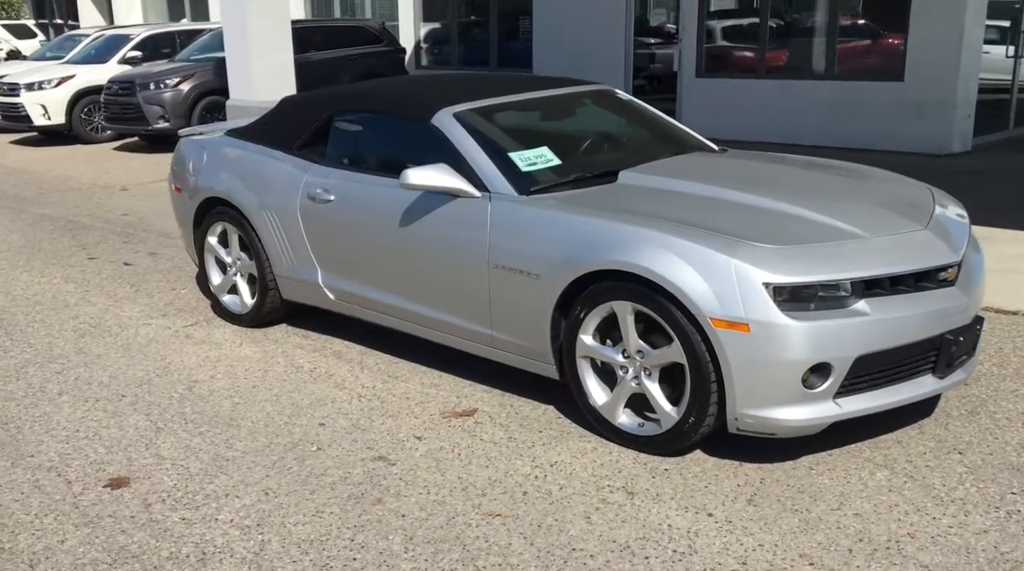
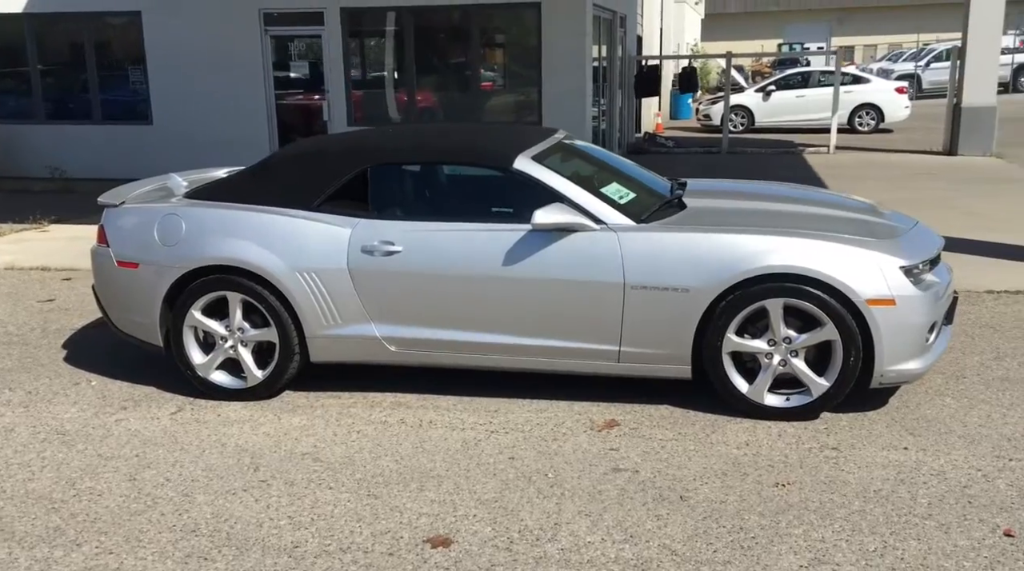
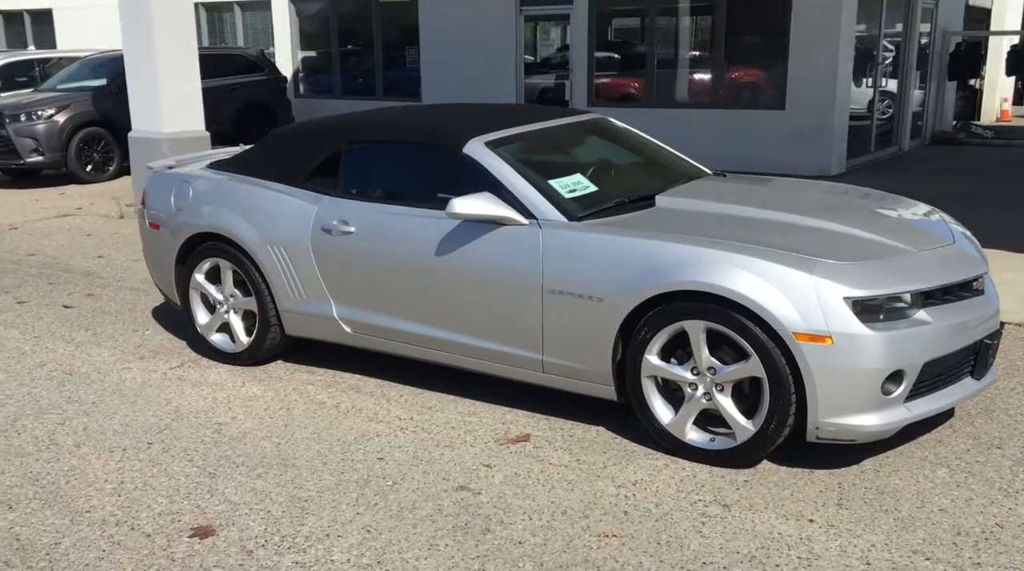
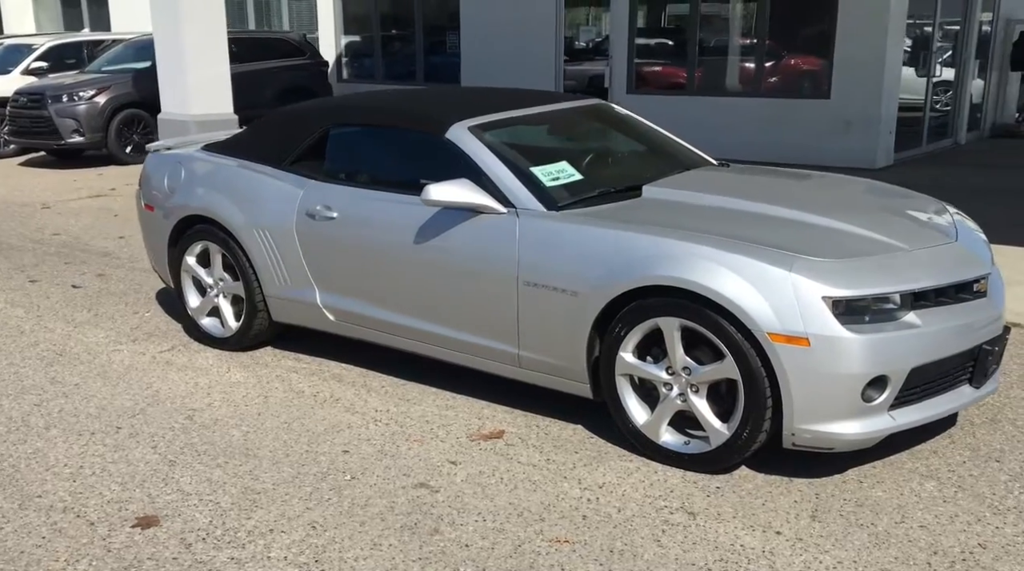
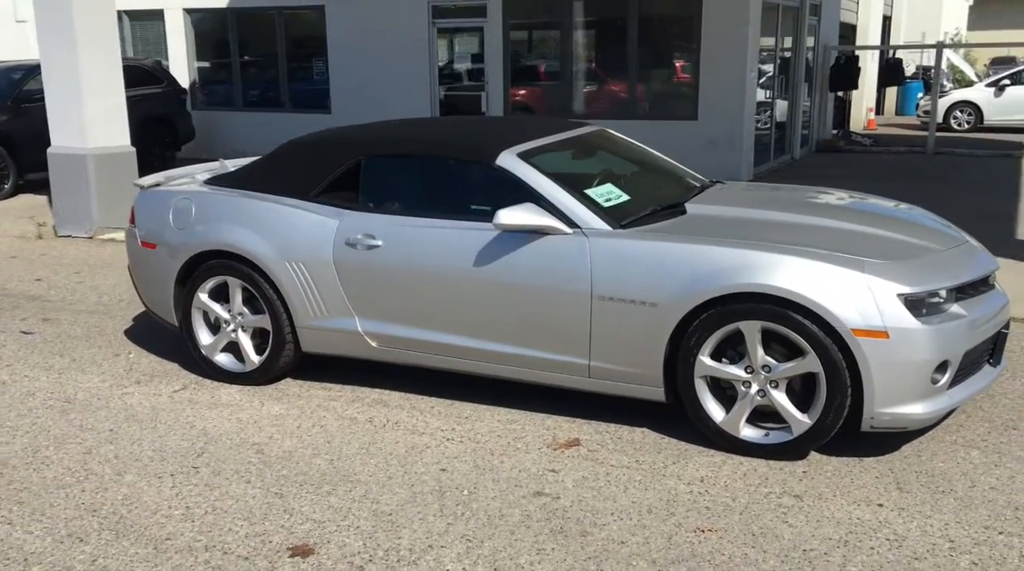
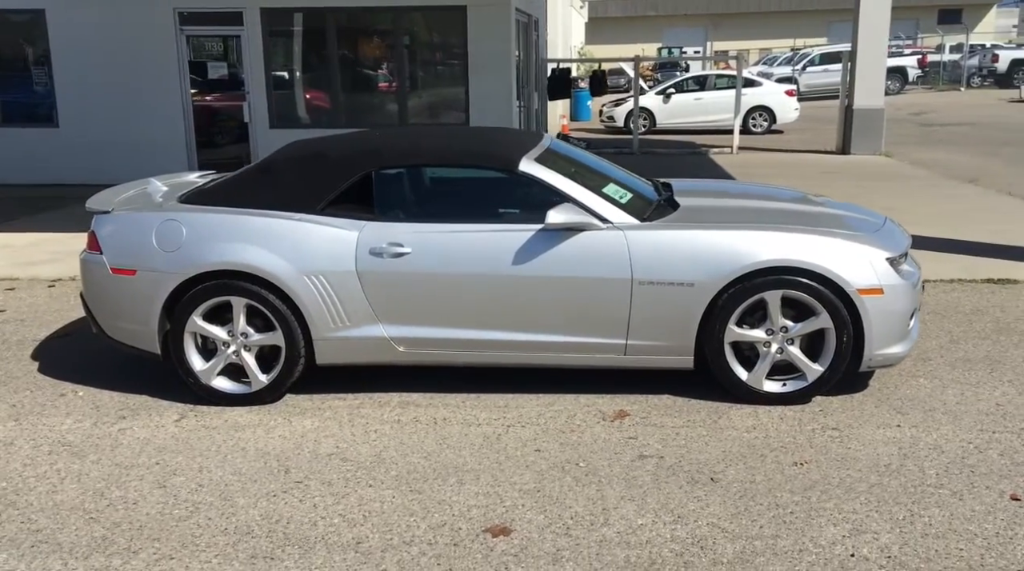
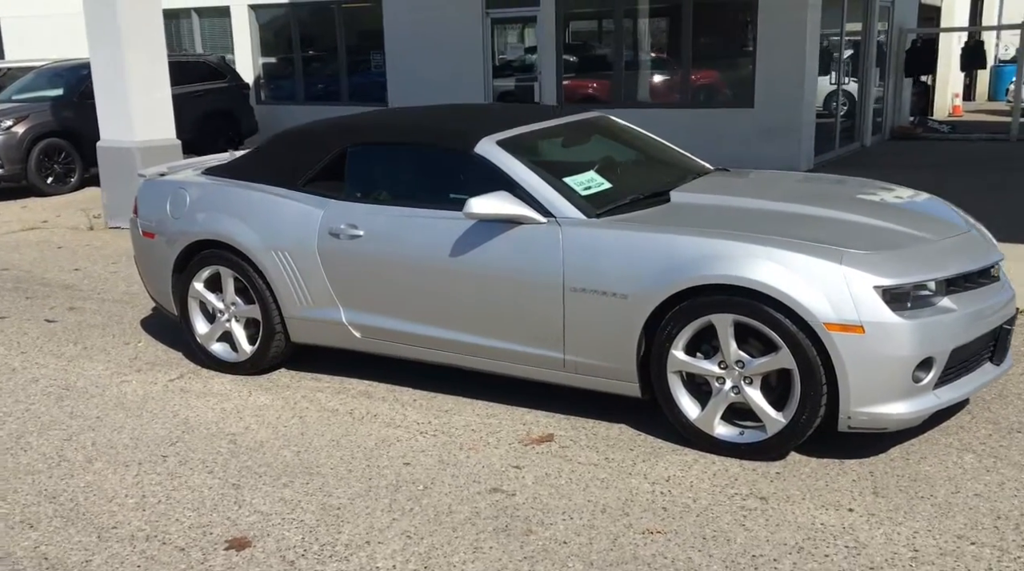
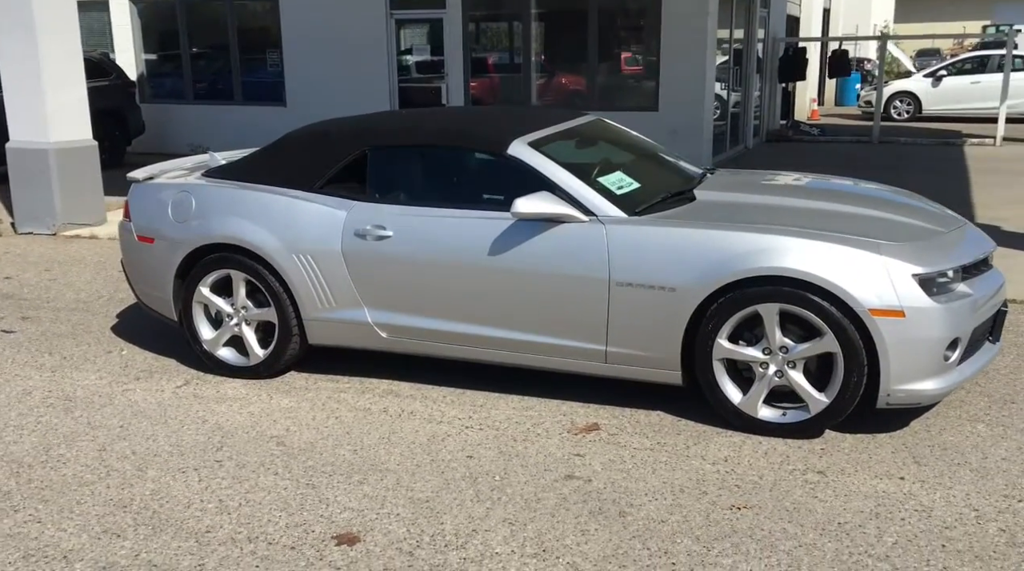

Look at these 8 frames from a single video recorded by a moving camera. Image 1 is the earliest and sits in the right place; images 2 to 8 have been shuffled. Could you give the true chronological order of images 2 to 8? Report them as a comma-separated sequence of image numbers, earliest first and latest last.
4, 3, 7, 5, 8, 2, 6
